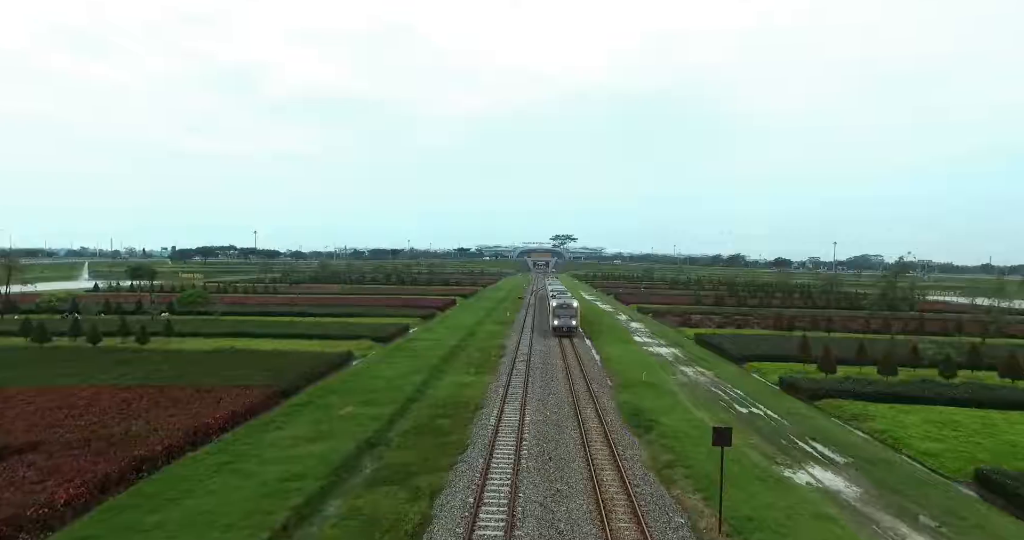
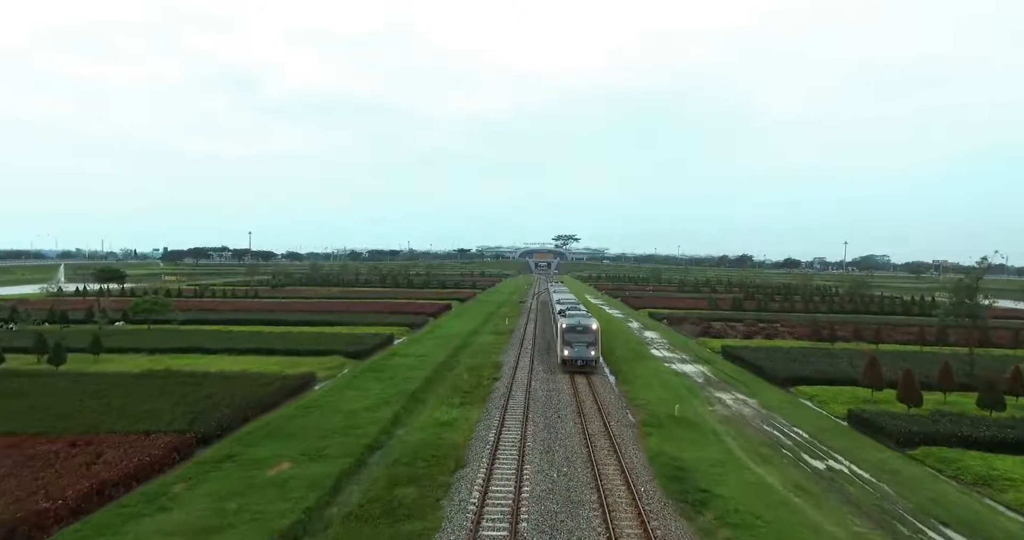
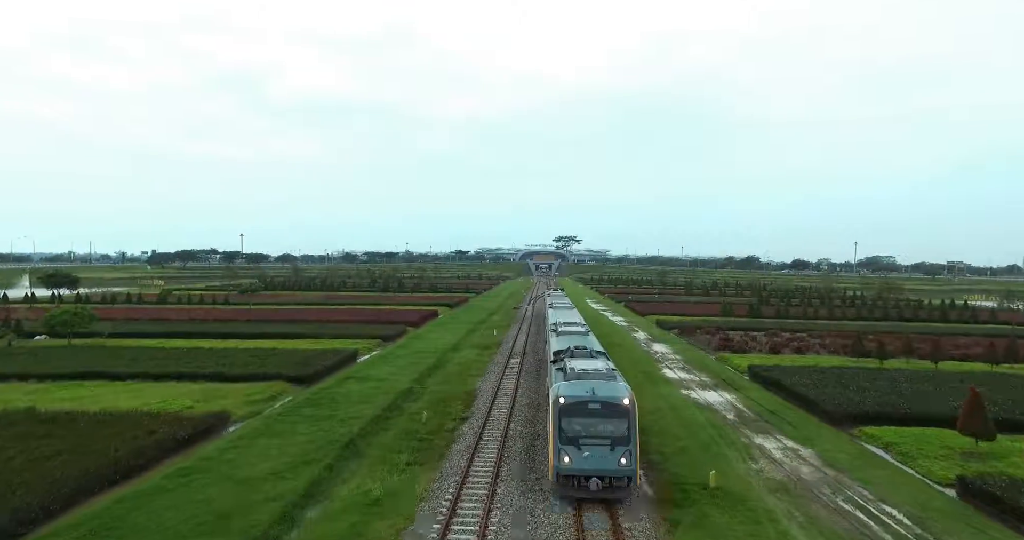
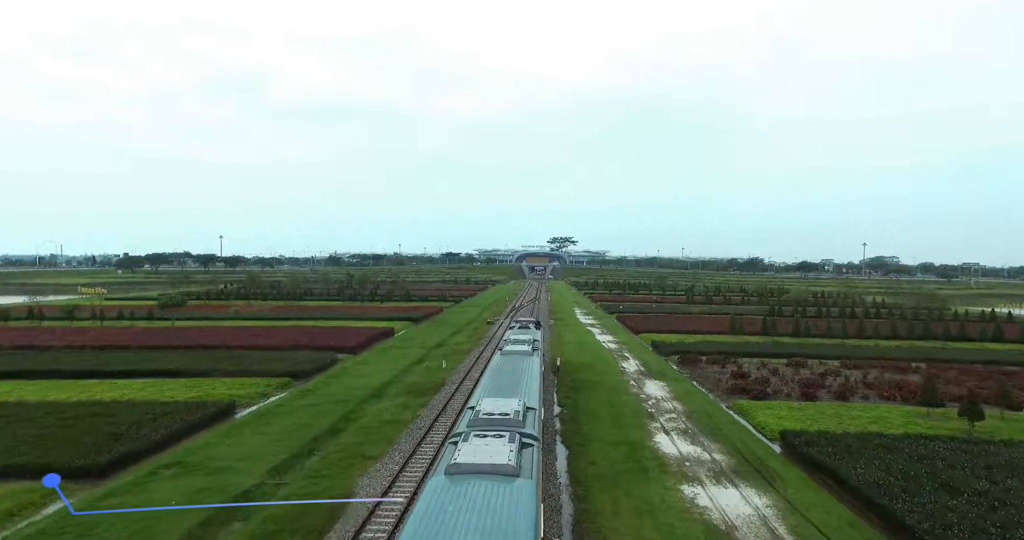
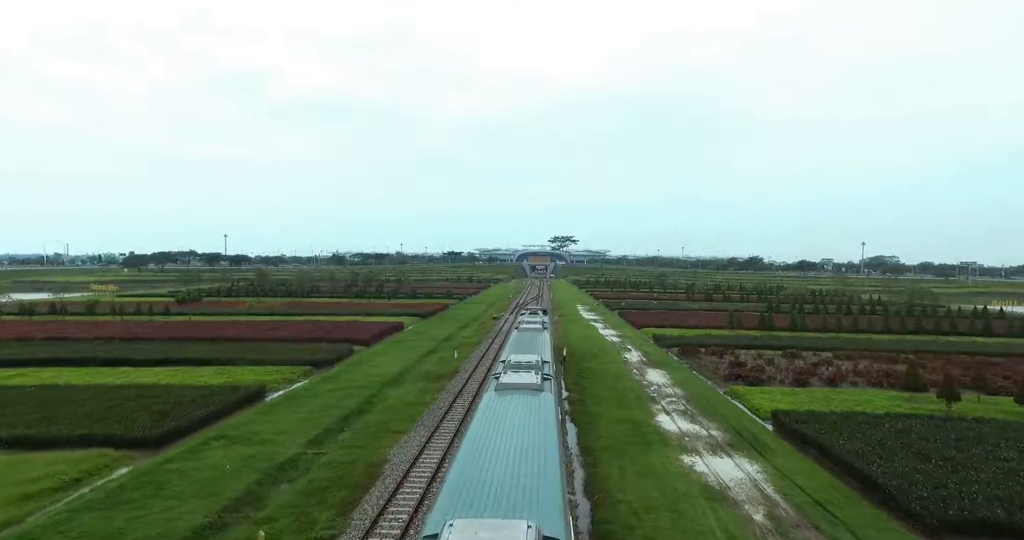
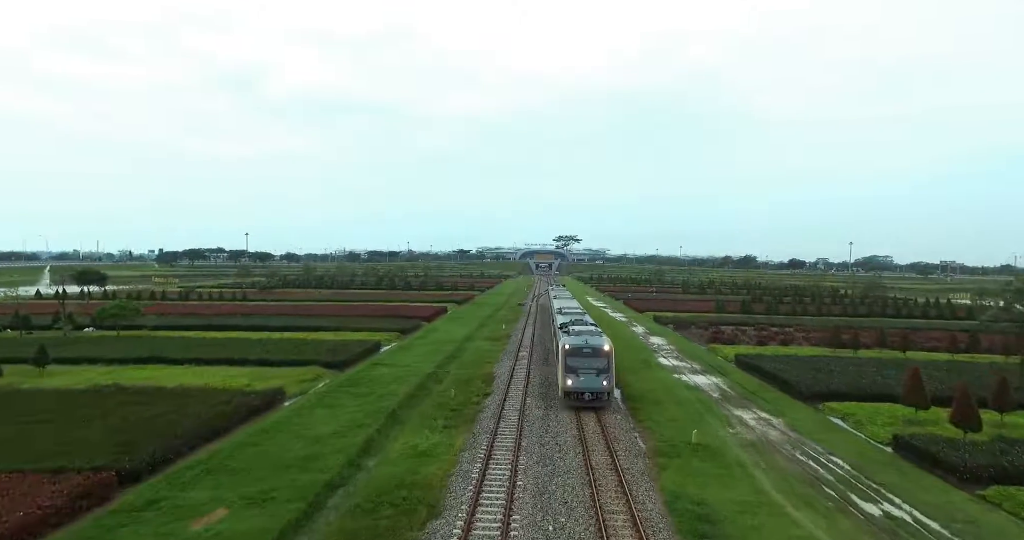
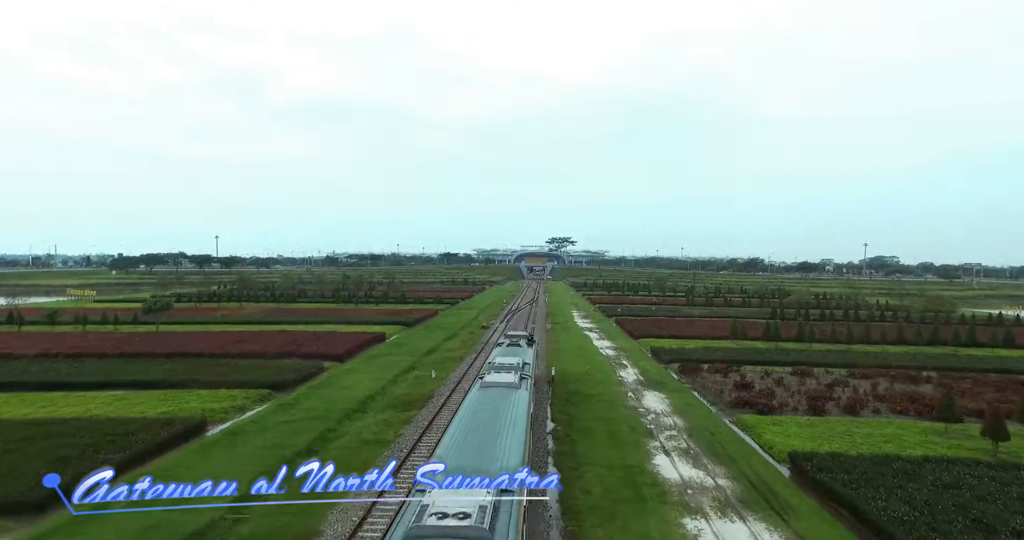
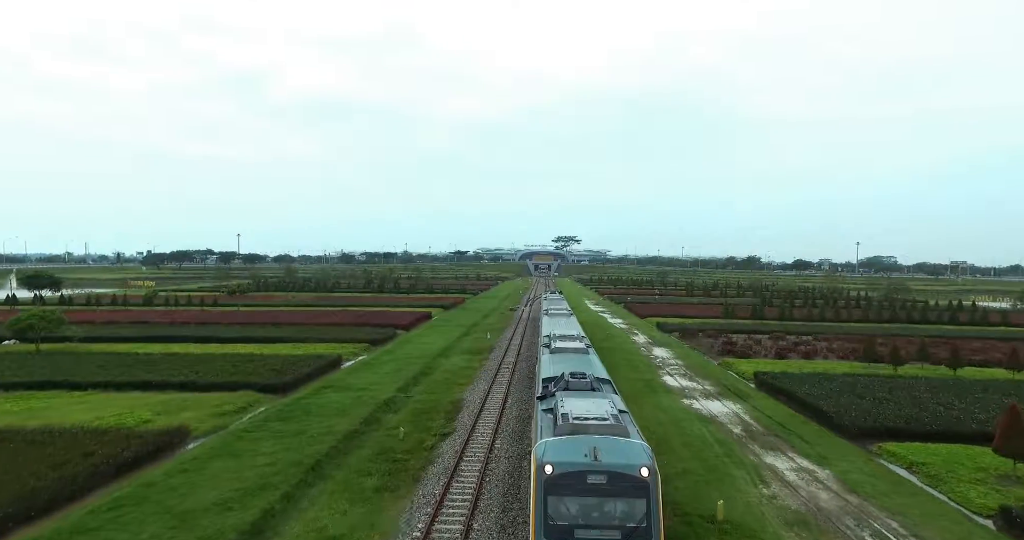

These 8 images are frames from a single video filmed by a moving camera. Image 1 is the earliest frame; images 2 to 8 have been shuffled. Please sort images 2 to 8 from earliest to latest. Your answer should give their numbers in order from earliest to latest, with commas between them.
2, 6, 3, 8, 5, 4, 7
